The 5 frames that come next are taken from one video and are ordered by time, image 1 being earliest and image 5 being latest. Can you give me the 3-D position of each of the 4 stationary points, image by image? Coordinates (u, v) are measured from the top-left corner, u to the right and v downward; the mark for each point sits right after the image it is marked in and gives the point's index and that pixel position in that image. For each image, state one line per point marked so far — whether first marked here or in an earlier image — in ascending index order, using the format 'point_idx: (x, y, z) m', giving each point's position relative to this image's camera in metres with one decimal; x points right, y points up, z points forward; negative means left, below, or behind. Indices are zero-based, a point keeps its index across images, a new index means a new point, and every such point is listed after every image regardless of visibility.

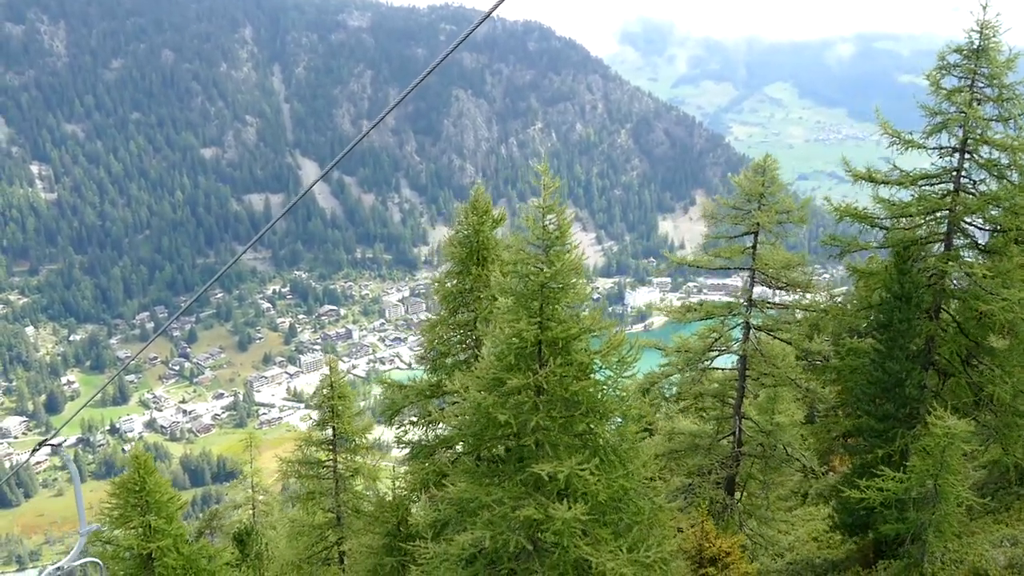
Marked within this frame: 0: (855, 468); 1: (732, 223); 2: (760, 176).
0: (+3.7, -1.9, +13.0) m
1: (+2.5, +0.8, +14.0) m
2: (+2.8, +1.3, +13.8) m
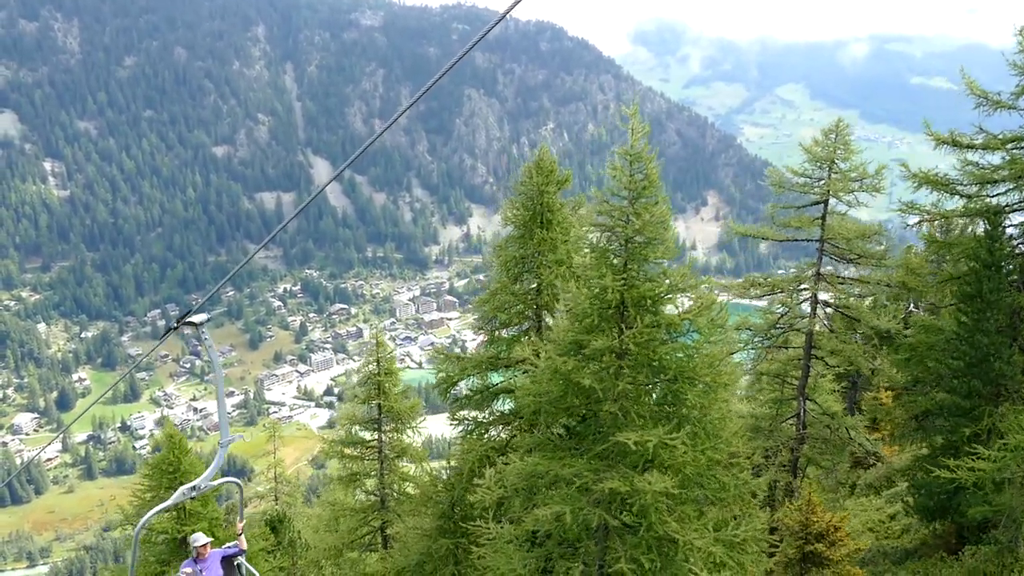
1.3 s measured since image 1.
0: (+4.2, -1.6, +12.3) m
1: (+3.1, +1.1, +13.3) m
2: (+3.4, +1.6, +13.1) m
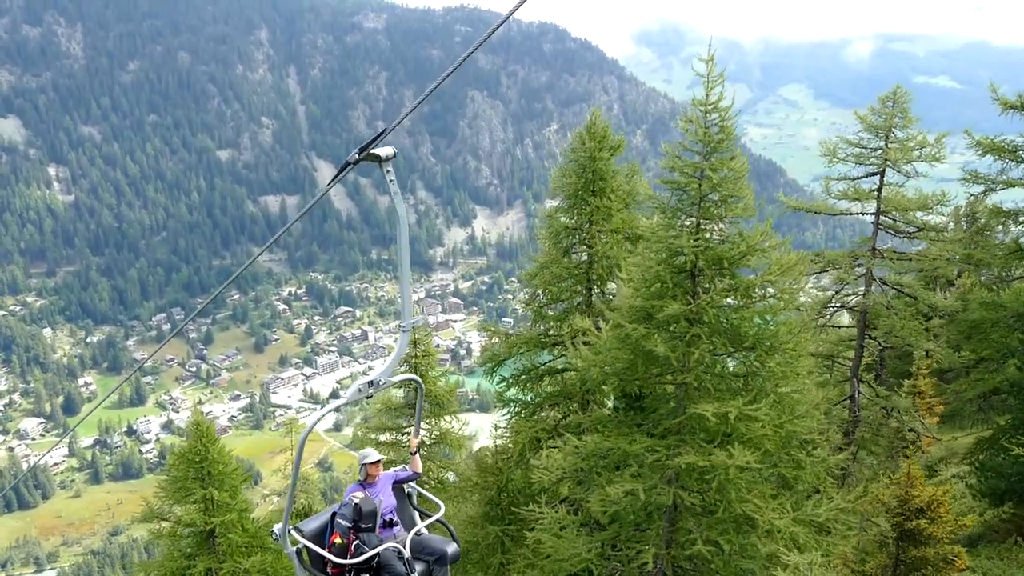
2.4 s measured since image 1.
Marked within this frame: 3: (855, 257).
0: (+4.7, -1.3, +11.7) m
1: (+3.5, +1.3, +12.7) m
2: (+3.8, +1.8, +12.5) m
3: (+3.5, +0.3, +12.9) m
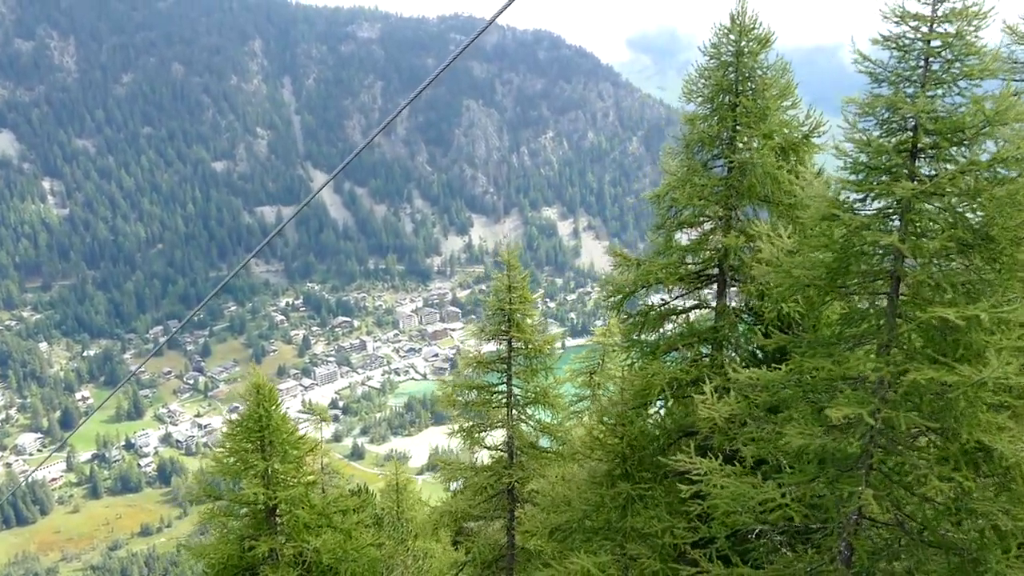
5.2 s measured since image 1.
0: (+4.7, -1.4, +10.5) m
1: (+3.5, +1.2, +11.5) m
2: (+3.8, +1.7, +11.3) m
3: (+3.6, +0.2, +11.6) m
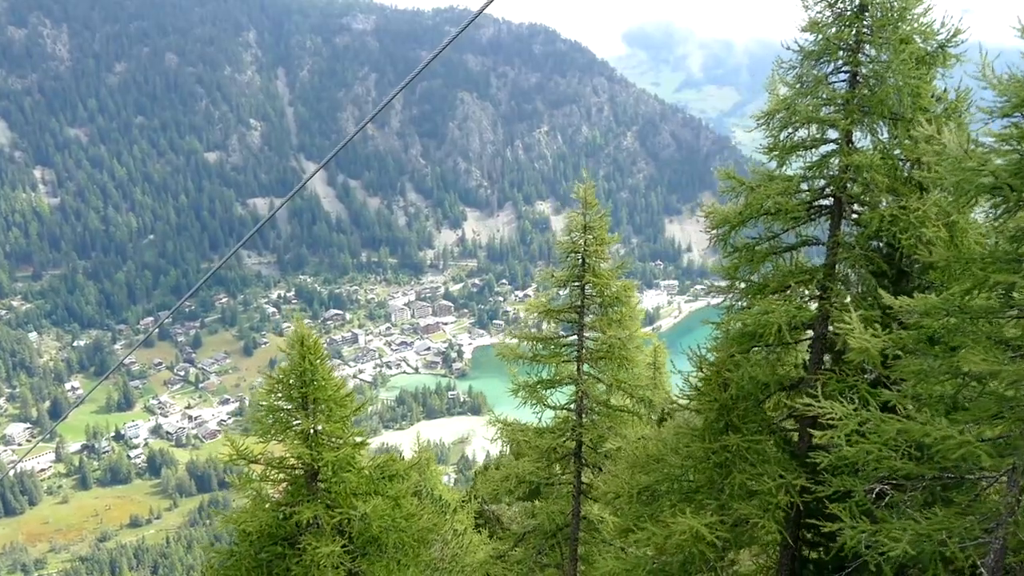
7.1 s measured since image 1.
0: (+5.3, -1.1, +9.2) m
1: (+4.1, +1.6, +10.1) m
2: (+4.4, +2.1, +10.0) m
3: (+4.1, +0.6, +10.3) m
